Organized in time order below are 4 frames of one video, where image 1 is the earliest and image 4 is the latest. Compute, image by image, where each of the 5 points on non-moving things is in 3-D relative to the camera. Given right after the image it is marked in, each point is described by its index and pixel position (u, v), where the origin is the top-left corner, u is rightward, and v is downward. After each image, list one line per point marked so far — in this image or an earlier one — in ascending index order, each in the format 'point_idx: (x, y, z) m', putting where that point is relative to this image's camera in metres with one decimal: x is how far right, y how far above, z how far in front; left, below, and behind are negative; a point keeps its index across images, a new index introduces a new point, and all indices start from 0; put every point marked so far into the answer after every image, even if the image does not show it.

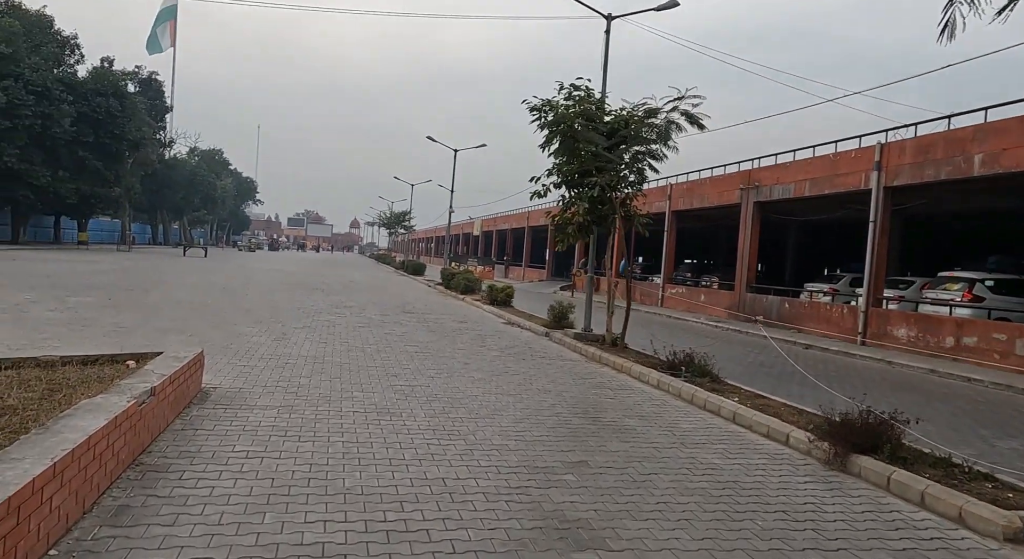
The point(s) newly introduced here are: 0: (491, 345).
0: (-0.4, -1.2, +12.2) m
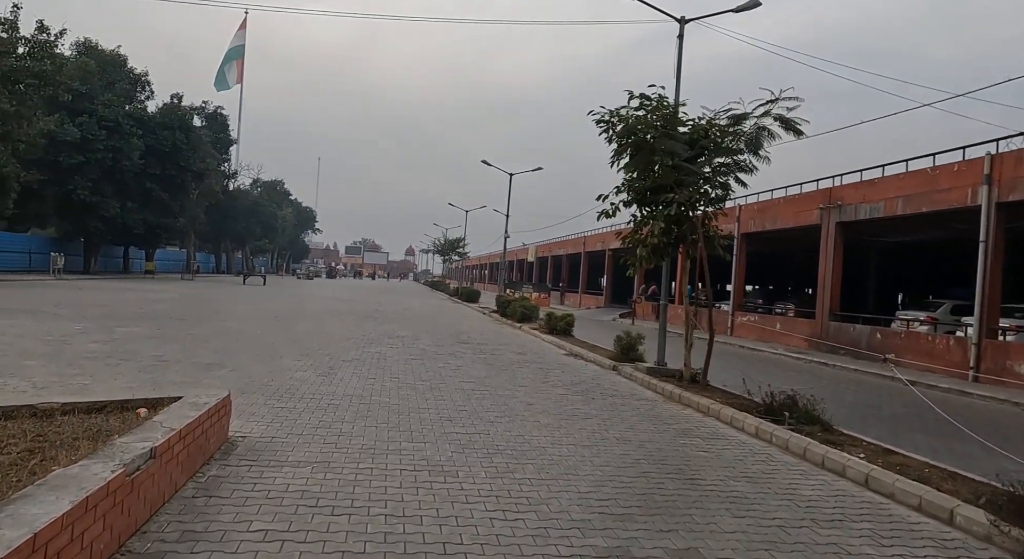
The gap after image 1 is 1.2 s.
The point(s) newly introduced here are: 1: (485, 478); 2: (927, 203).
0: (+0.7, -1.7, +11.1) m
1: (-0.2, -1.6, +5.4) m
2: (+9.6, +1.8, +15.5) m
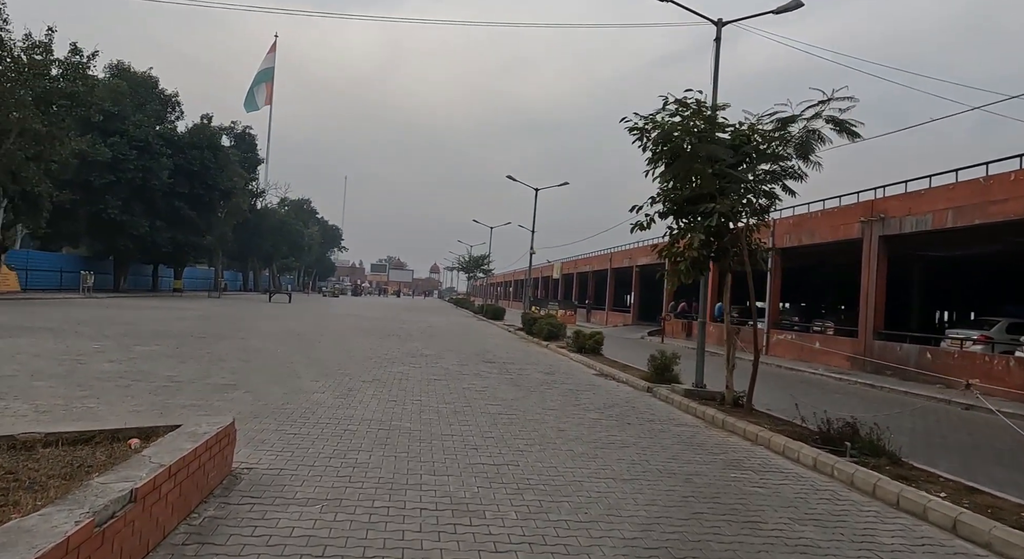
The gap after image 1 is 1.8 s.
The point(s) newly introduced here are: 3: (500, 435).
0: (+1.2, -1.9, +10.4) m
1: (0.0, -1.7, +4.7) m
2: (+10.2, +1.4, +14.6) m
3: (-0.1, -1.8, +7.6) m
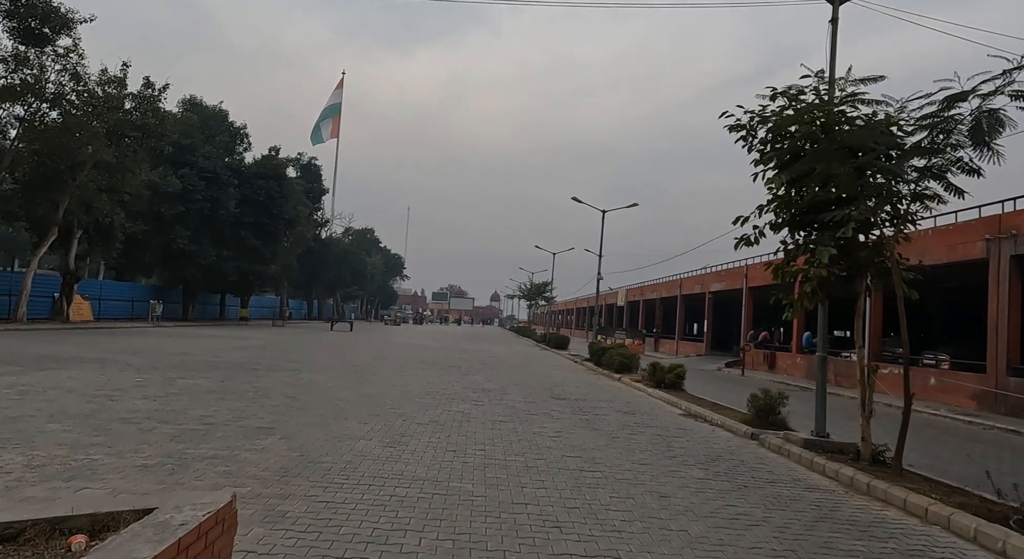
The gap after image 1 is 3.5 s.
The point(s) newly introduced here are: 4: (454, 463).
0: (+2.2, -2.3, +8.6) m
1: (+0.6, -1.8, +3.1) m
2: (+11.6, +1.0, +12.1) m
3: (+0.7, -2.0, +6.0) m
4: (-0.6, -2.0, +7.3) m
